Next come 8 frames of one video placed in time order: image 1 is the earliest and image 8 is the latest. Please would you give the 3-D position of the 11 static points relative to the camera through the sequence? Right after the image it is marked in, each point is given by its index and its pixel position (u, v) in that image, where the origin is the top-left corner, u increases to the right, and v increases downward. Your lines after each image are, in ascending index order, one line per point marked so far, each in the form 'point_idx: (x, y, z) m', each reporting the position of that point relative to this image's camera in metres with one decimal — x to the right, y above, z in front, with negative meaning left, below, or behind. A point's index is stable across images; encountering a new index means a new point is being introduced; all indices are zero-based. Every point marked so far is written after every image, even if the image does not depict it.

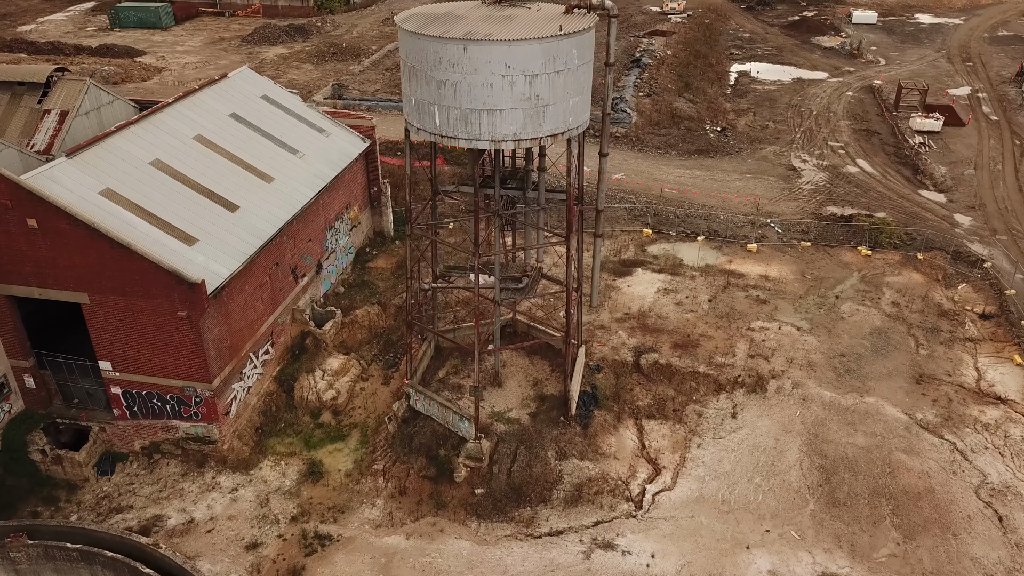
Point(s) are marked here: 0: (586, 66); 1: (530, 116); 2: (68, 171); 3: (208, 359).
0: (+1.5, +4.4, +16.2) m
1: (+0.4, +3.3, +15.7) m
2: (-10.4, +2.8, +19.0) m
3: (-7.0, -1.6, +18.9) m
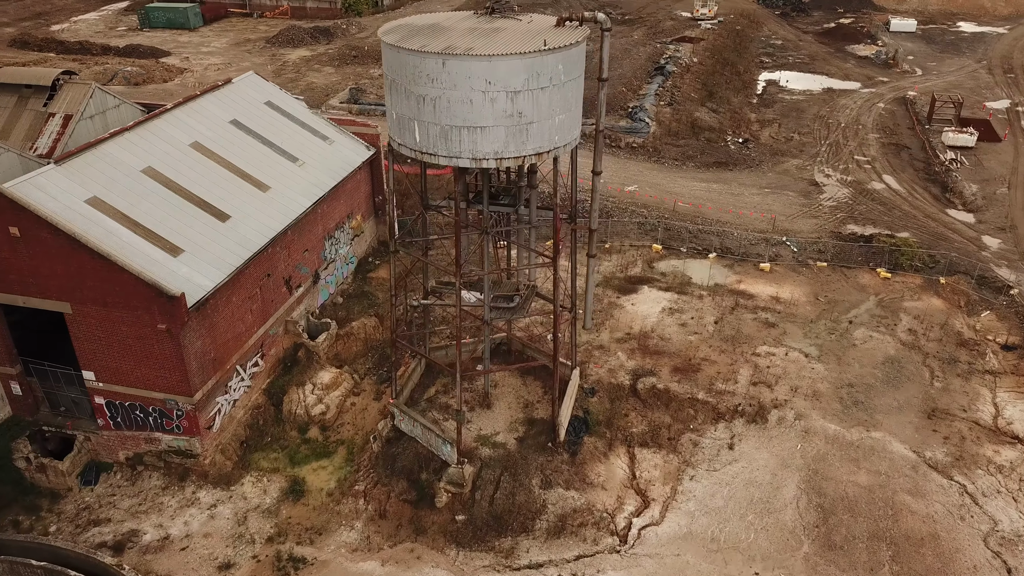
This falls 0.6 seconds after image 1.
0: (+1.2, +3.9, +15.5) m
1: (0.0, +2.9, +15.1) m
2: (-10.6, +2.6, +18.9) m
3: (-7.4, -1.9, +18.5) m
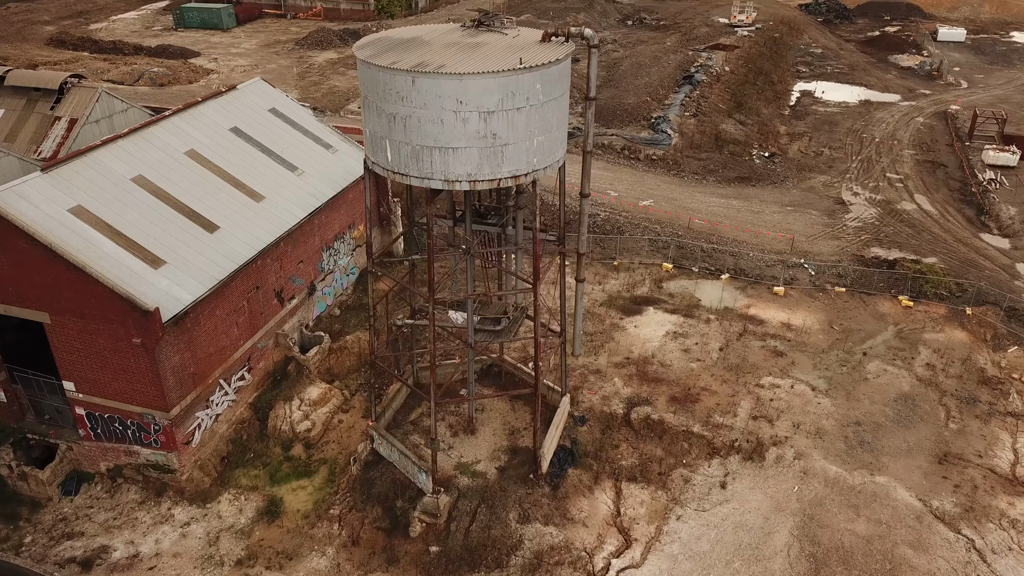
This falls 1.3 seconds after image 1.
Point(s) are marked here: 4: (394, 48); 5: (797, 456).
0: (+0.8, +3.4, +14.7) m
1: (-0.5, +2.3, +14.3) m
2: (-10.9, +2.3, +18.7) m
3: (-7.8, -2.2, +18.2) m
4: (-2.2, +4.4, +15.0) m
5: (+6.6, -3.9, +18.8) m
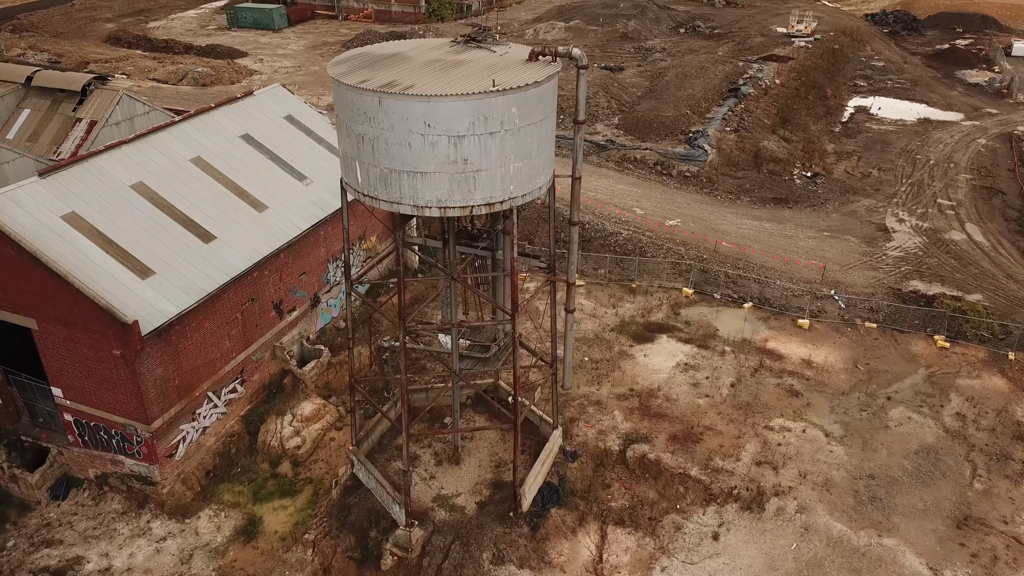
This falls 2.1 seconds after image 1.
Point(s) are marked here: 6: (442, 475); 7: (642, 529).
0: (+0.4, +2.7, +13.8) m
1: (-0.9, +1.8, +13.5) m
2: (-11.0, +2.2, +18.7) m
3: (-8.1, -2.5, +18.0) m
4: (-2.5, +4.0, +14.4) m
5: (+6.2, -4.8, +17.5) m
6: (-1.6, -4.2, +18.5) m
7: (+2.8, -5.2, +17.4) m
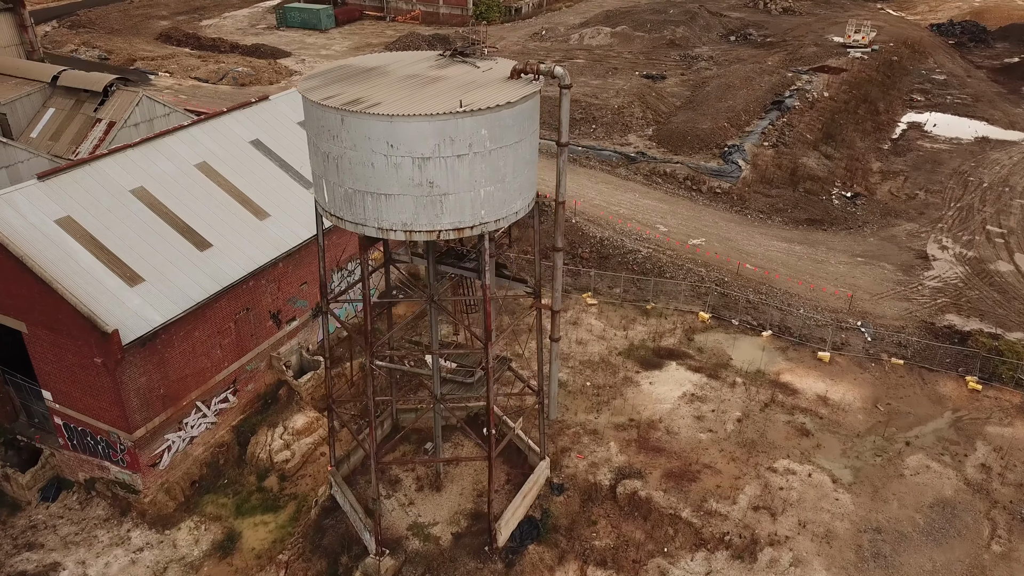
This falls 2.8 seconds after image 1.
0: (-0.1, +2.2, +13.1) m
1: (-1.4, +1.3, +12.9) m
2: (-11.1, +2.1, +18.7) m
3: (-8.4, -2.6, +17.8) m
4: (-2.9, +3.6, +13.8) m
5: (+5.7, -5.5, +16.3) m
6: (-2.0, -4.7, +17.8) m
7: (+2.2, -5.8, +16.4) m
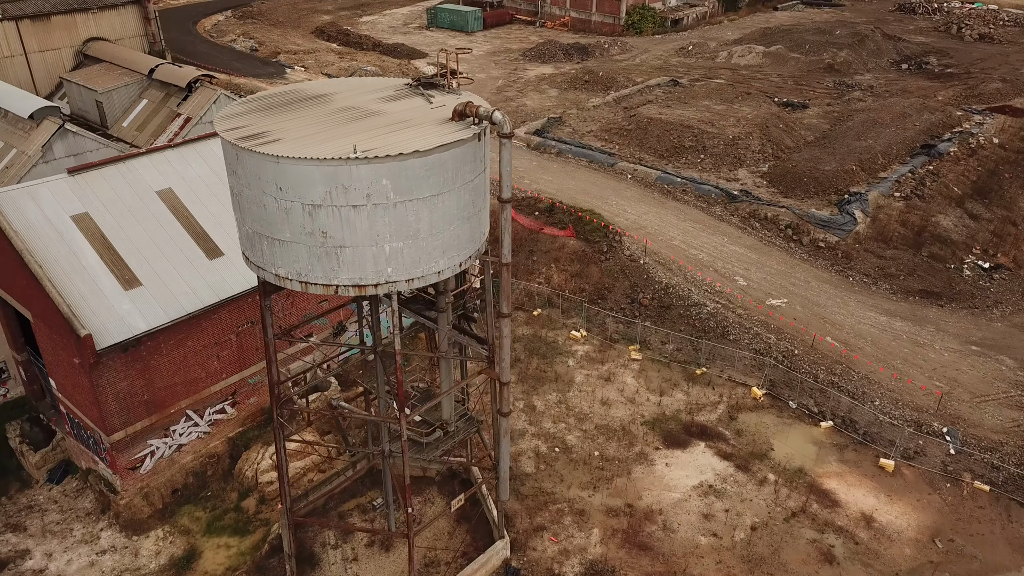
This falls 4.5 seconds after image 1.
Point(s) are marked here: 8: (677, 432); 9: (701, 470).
0: (-1.3, +1.2, +11.4) m
1: (-2.8, +0.4, +11.5) m
2: (-10.8, +2.3, +19.2) m
3: (-9.0, -2.7, +17.8) m
4: (-3.7, +2.8, +12.7) m
5: (+4.0, -7.2, +13.4) m
6: (-3.0, -5.5, +16.5) m
7: (+0.7, -7.1, +14.3) m
8: (+4.1, -3.5, +20.0) m
9: (+4.4, -4.2, +18.8) m
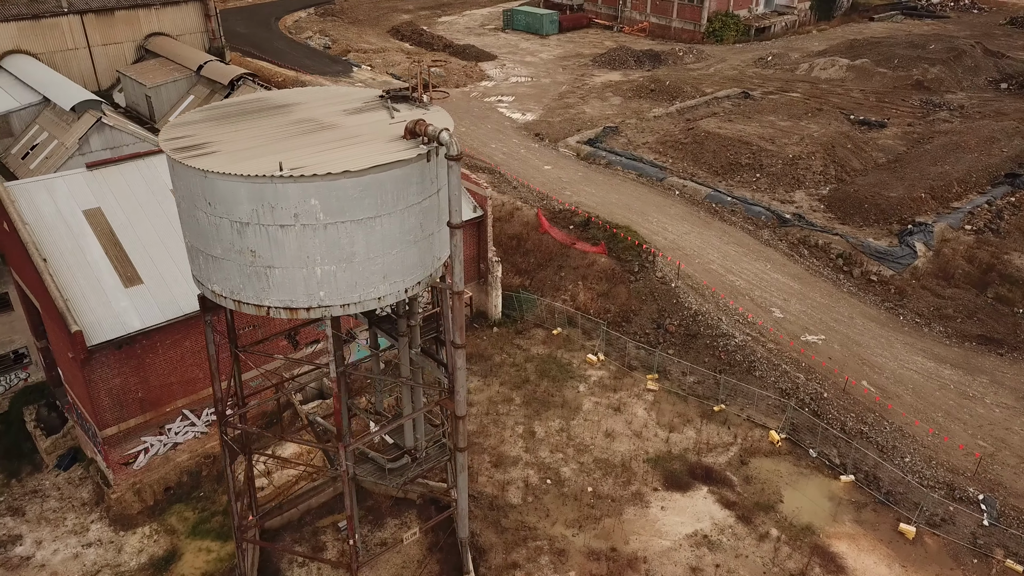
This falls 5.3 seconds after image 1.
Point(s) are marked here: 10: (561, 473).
0: (-2.1, +0.8, +10.7) m
1: (-3.6, +0.2, +11.0) m
2: (-10.6, +2.5, +19.5) m
3: (-9.3, -2.6, +18.0) m
4: (-4.2, +2.6, +12.3) m
5: (+2.9, -7.9, +12.1) m
6: (-3.6, -5.8, +16.0) m
7: (-0.3, -7.6, +13.4) m
8: (+3.9, -4.3, +18.7) m
9: (+4.1, -4.9, +17.5) m
10: (+1.1, -4.3, +18.7) m
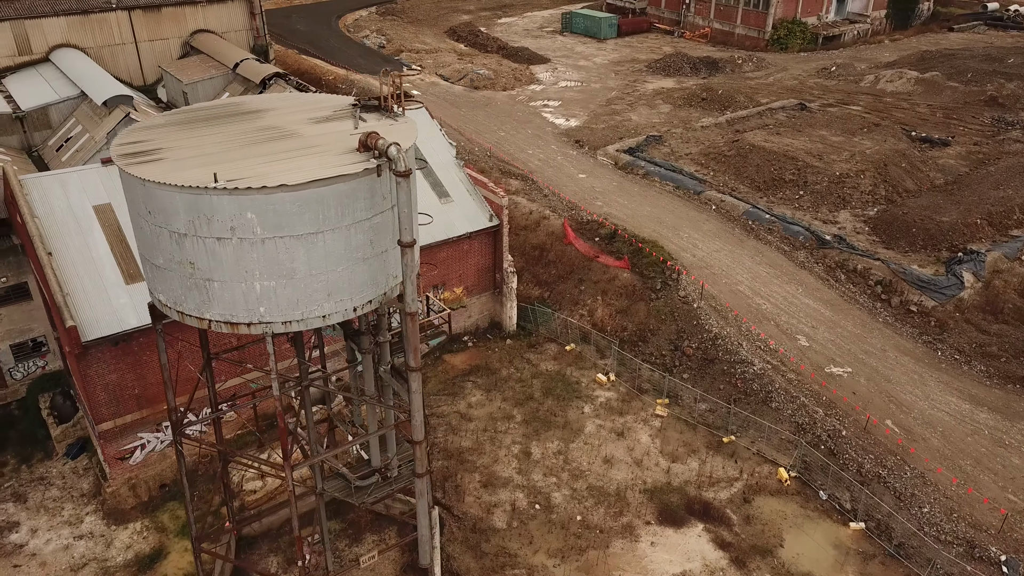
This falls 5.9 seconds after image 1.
0: (-2.8, +0.6, +10.3) m
1: (-4.3, 0.0, +10.7) m
2: (-10.4, +2.7, +19.8) m
3: (-9.4, -2.5, +18.1) m
4: (-4.7, +2.5, +12.0) m
5: (+1.9, -8.4, +11.3) m
6: (-4.1, -5.9, +15.7) m
7: (-1.1, -7.9, +12.8) m
8: (+3.7, -4.8, +17.8) m
9: (+3.7, -5.5, +16.5) m
10: (+0.9, -4.7, +18.0) m
